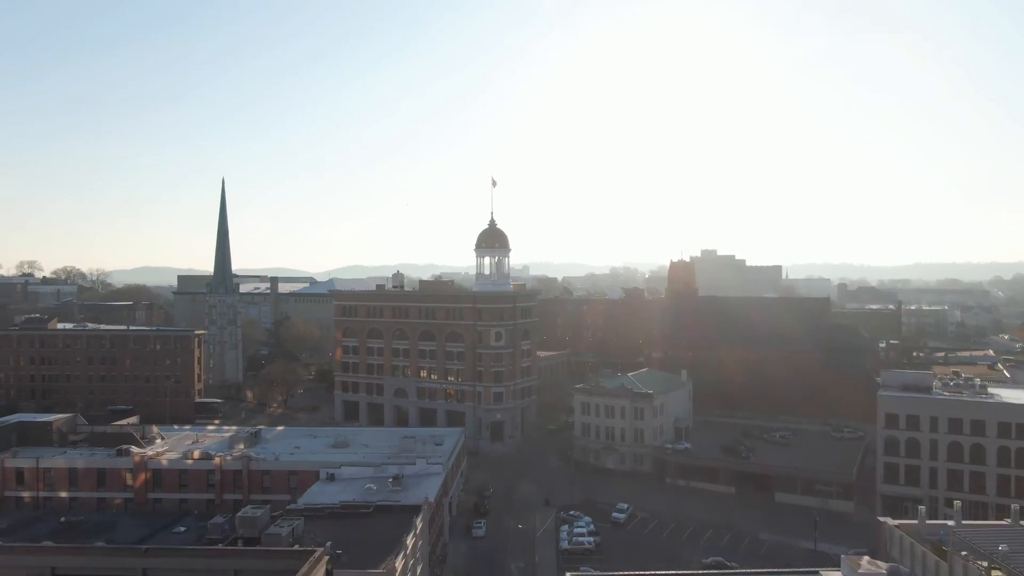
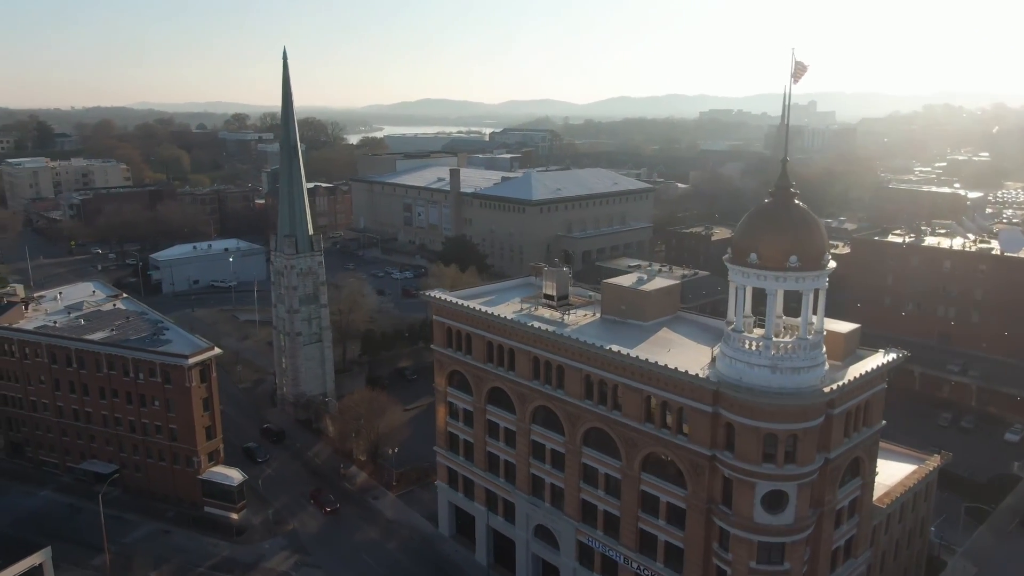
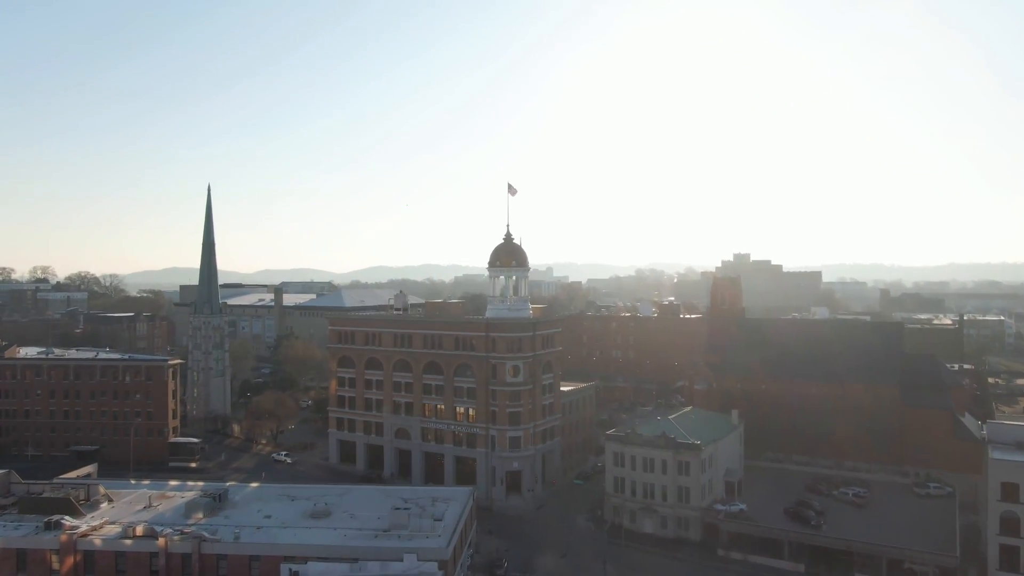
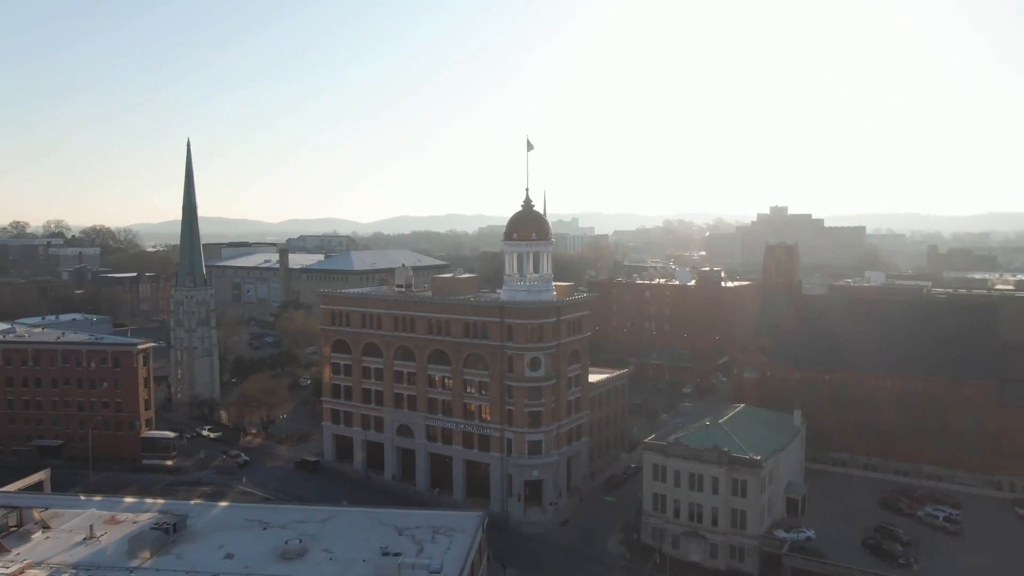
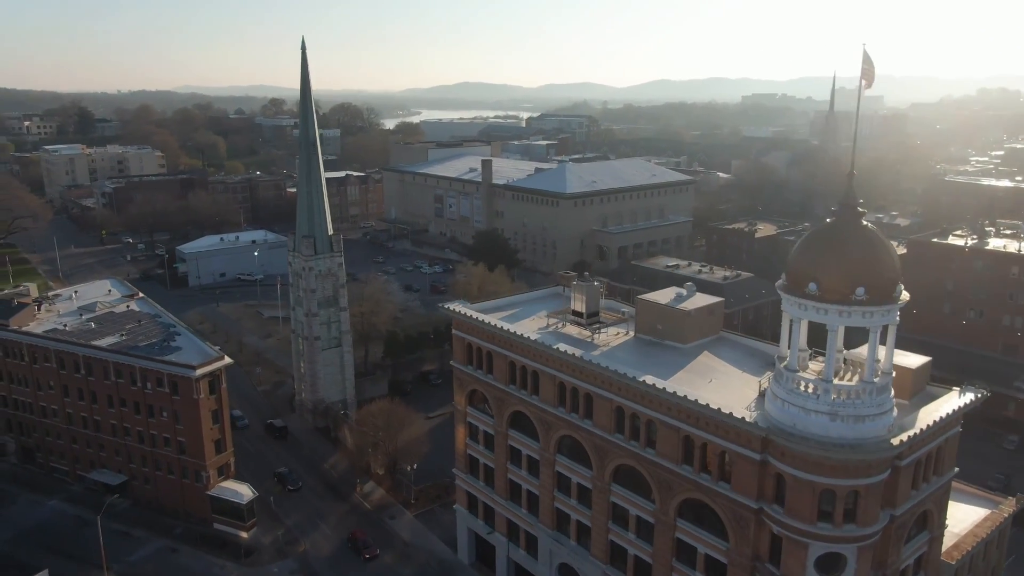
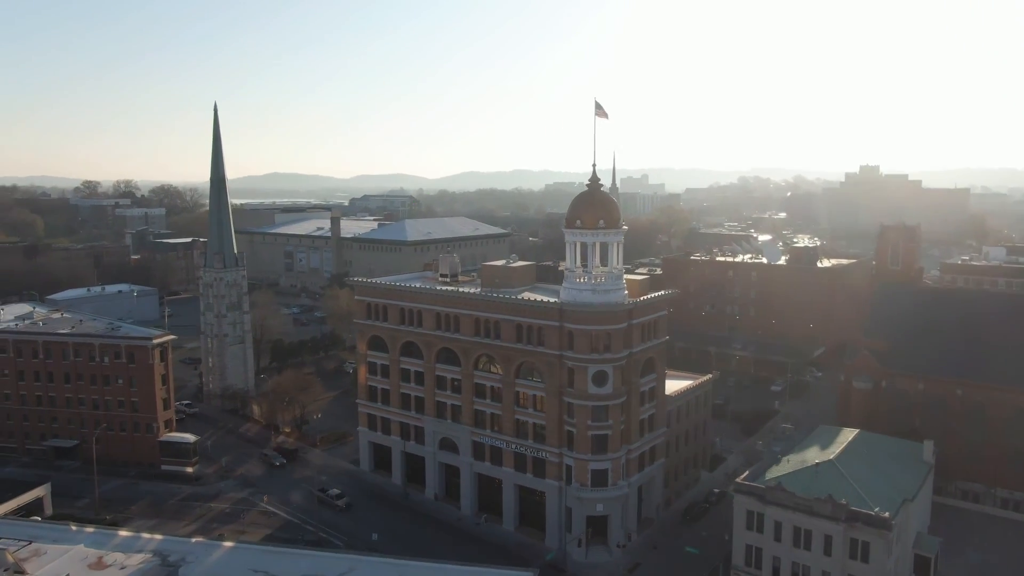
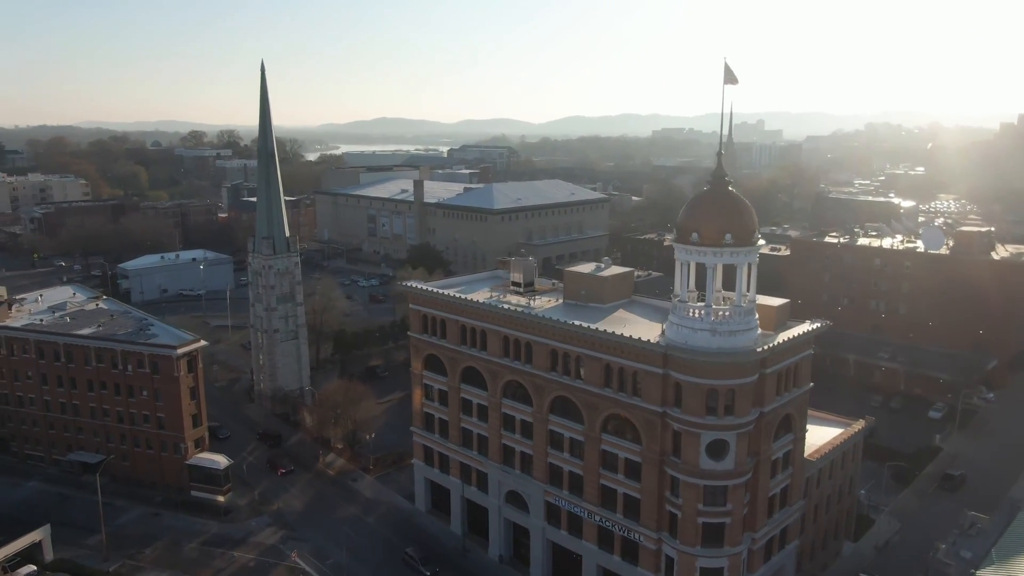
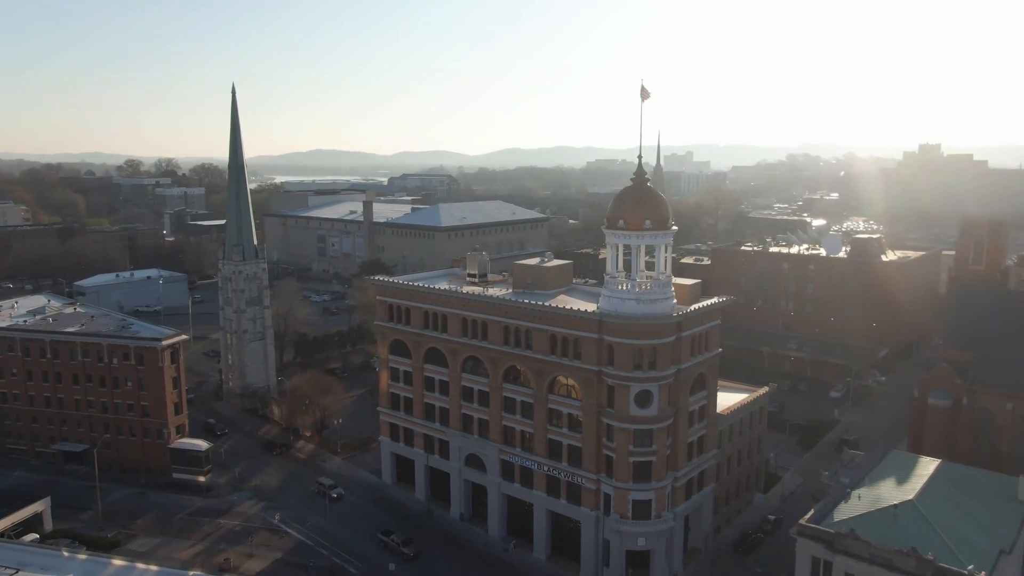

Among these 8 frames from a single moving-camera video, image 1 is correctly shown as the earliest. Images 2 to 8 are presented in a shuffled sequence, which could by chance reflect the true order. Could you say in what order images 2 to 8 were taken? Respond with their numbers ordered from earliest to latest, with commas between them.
3, 4, 6, 8, 7, 2, 5
